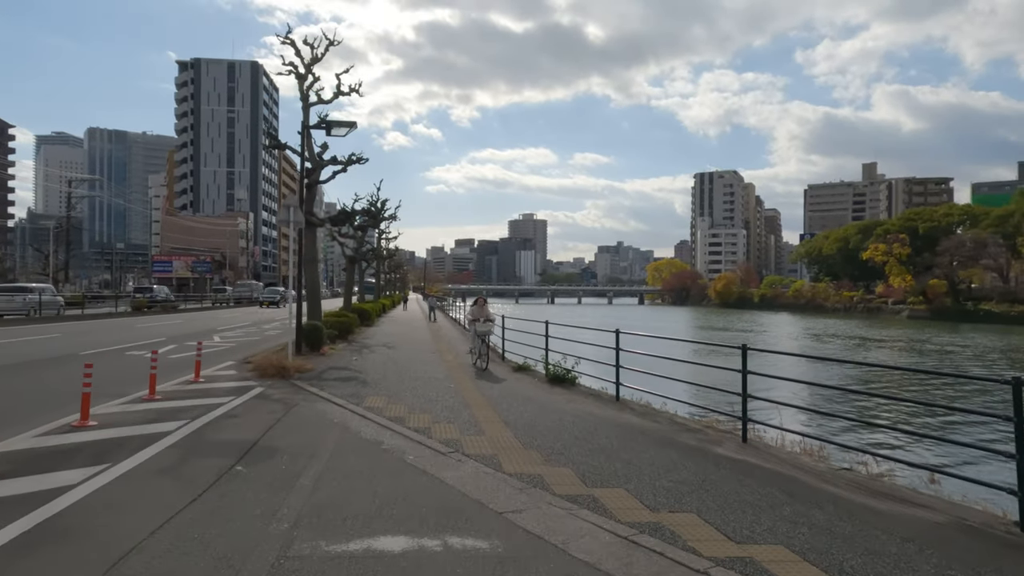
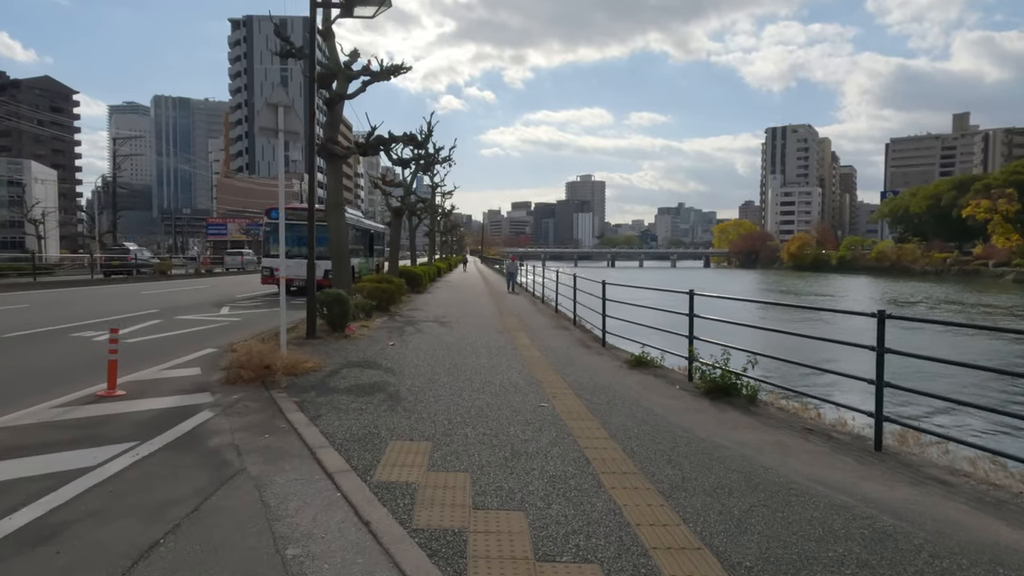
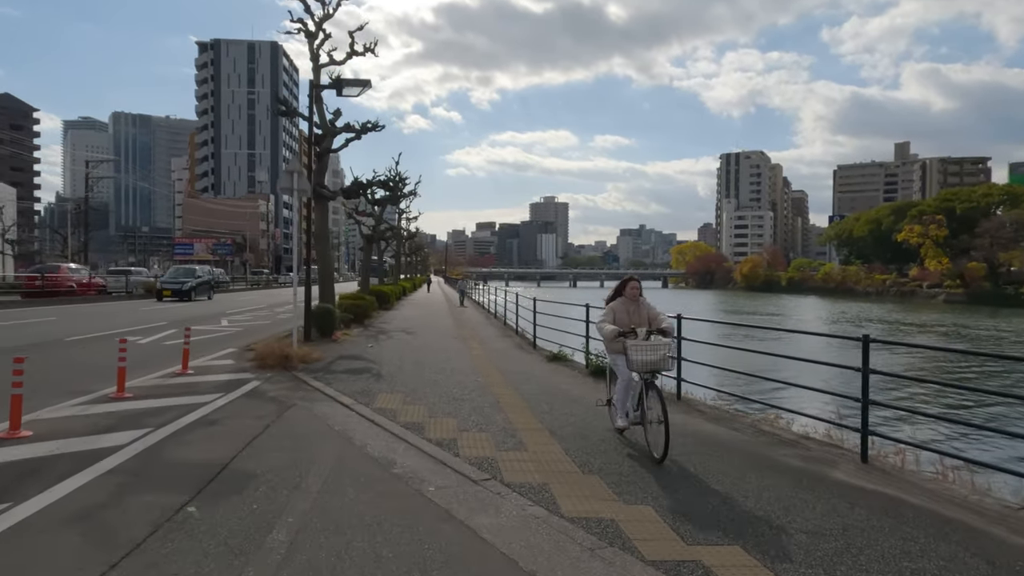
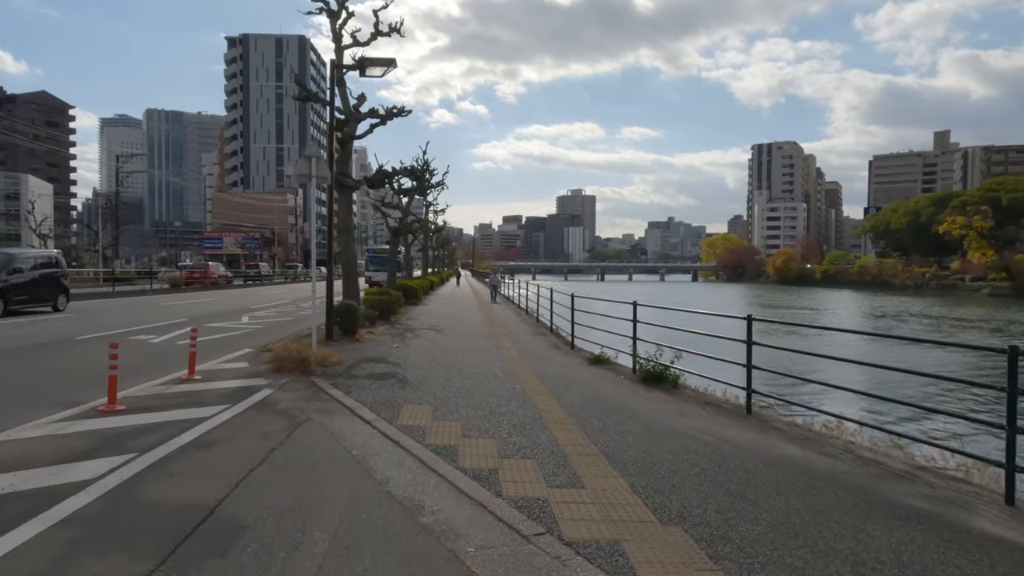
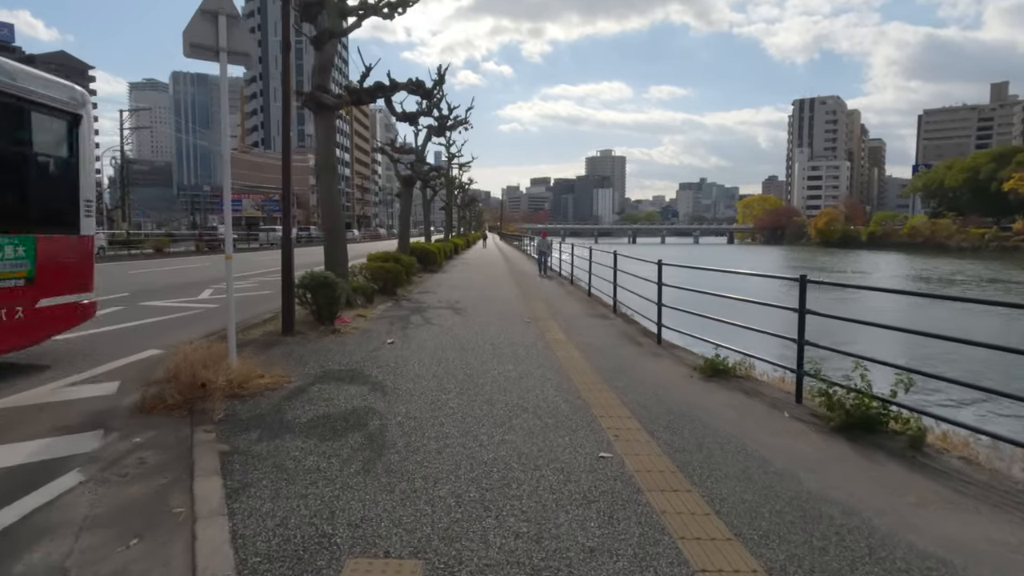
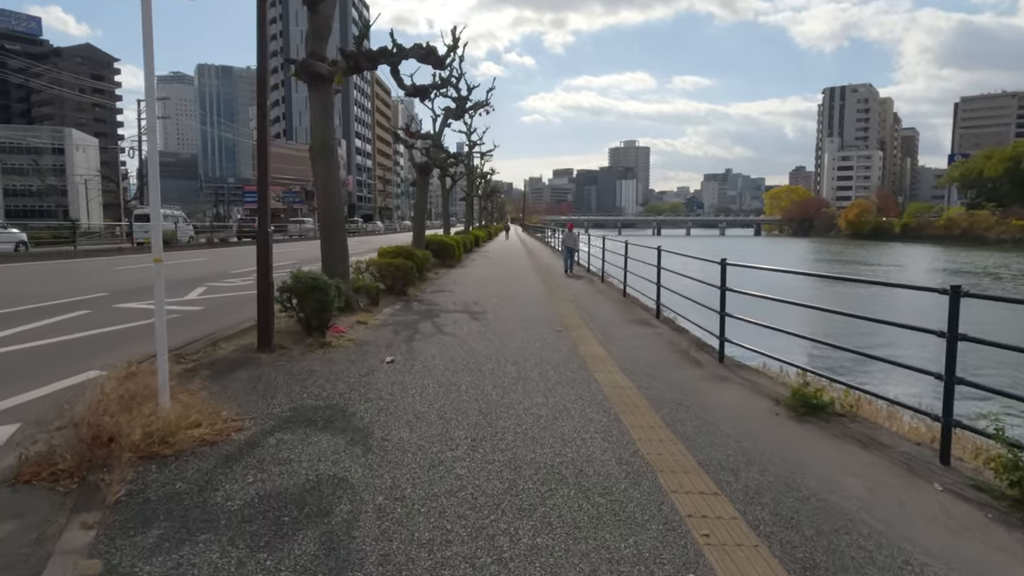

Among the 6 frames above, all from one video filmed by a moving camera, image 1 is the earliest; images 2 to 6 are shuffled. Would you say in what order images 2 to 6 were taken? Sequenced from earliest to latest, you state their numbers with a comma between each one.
3, 4, 2, 5, 6
